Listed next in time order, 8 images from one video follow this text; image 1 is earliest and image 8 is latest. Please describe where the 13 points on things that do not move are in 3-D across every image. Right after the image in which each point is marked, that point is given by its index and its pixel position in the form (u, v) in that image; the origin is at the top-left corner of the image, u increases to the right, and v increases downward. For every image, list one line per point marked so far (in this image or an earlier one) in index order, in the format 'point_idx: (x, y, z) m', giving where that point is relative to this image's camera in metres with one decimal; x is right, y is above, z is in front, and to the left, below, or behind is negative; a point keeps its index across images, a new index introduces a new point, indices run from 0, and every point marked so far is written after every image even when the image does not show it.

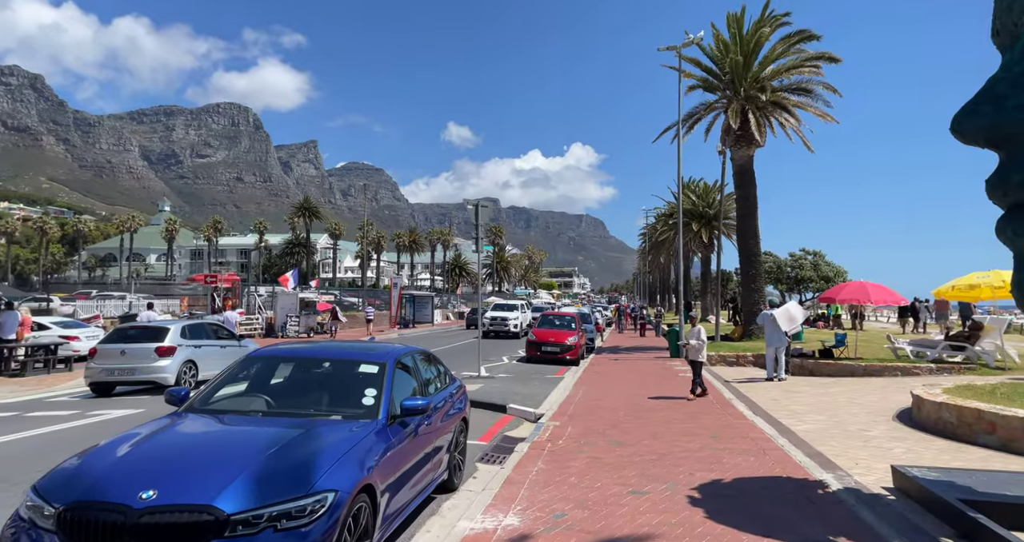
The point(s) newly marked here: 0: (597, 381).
0: (+2.3, -2.9, +16.3) m
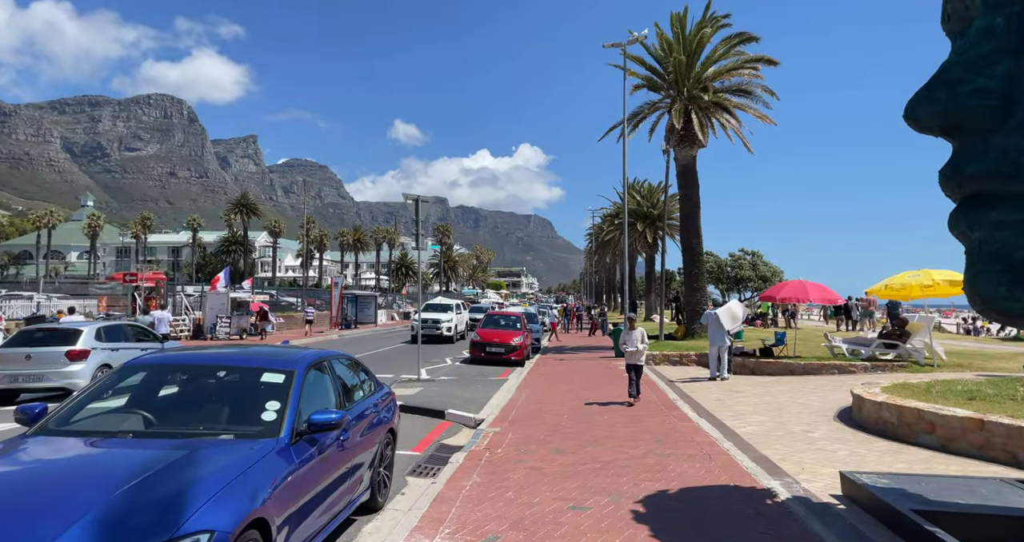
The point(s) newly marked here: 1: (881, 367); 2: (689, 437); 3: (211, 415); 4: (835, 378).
0: (+0.8, -2.8, +15.9) m
1: (+8.2, -2.1, +13.8) m
2: (+2.4, -2.3, +8.5) m
3: (-2.1, -1.0, +4.4) m
4: (+6.9, -2.3, +13.3) m
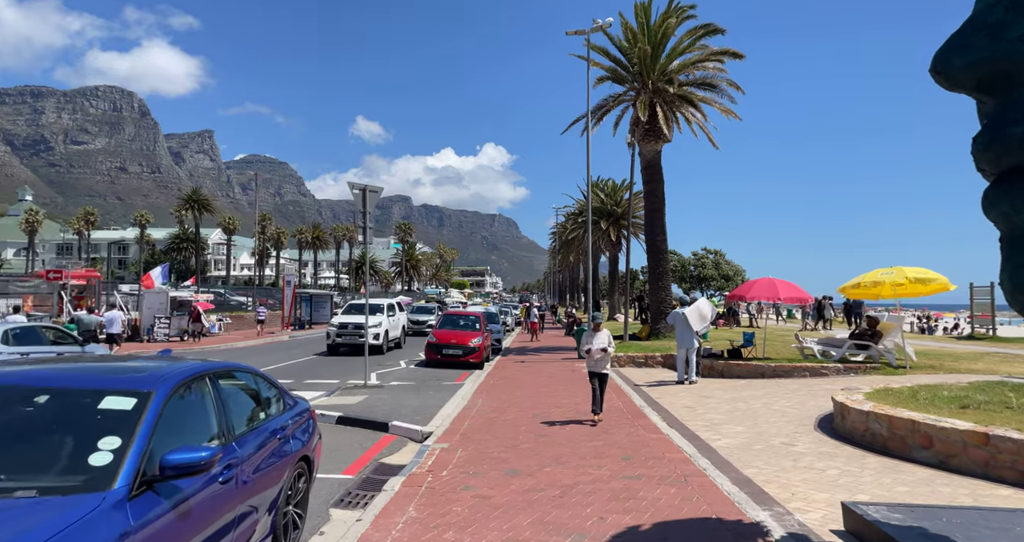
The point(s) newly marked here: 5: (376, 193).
0: (-0.3, -2.8, +14.8) m
1: (+7.2, -2.1, +13.1) m
2: (+1.8, -2.2, +7.5) m
3: (-2.5, -1.0, +3.2) m
4: (+6.0, -2.3, +12.6) m
5: (-3.2, +1.8, +14.5) m
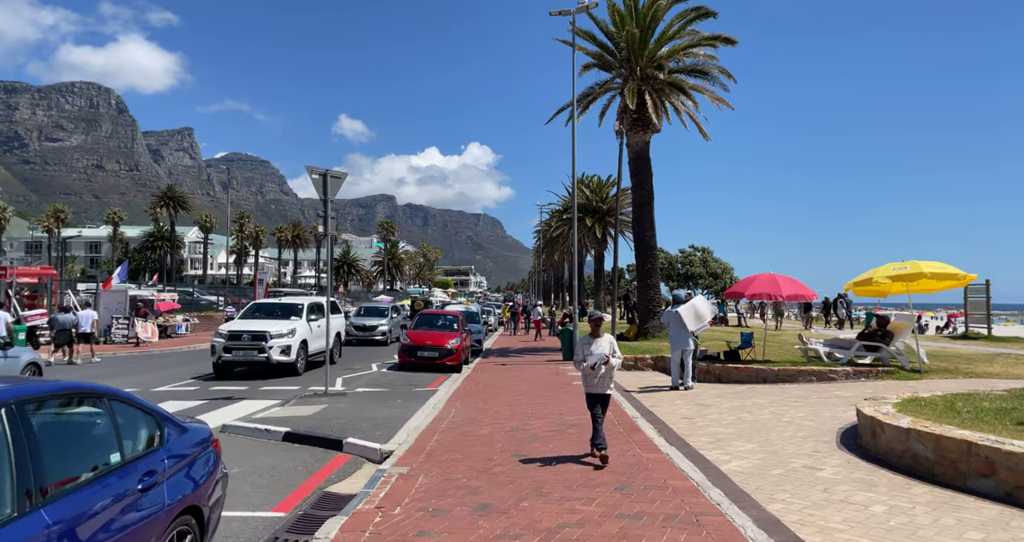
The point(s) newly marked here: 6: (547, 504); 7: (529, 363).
0: (-0.8, -2.7, +13.5) m
1: (+6.8, -2.0, +12.0) m
2: (+1.5, -2.1, +6.2) m
3: (-2.7, -0.9, +1.8) m
4: (+5.6, -2.1, +11.4) m
5: (-3.6, +1.9, +13.1) m
6: (+0.3, -2.1, +5.7) m
7: (+0.5, -3.0, +20.0) m
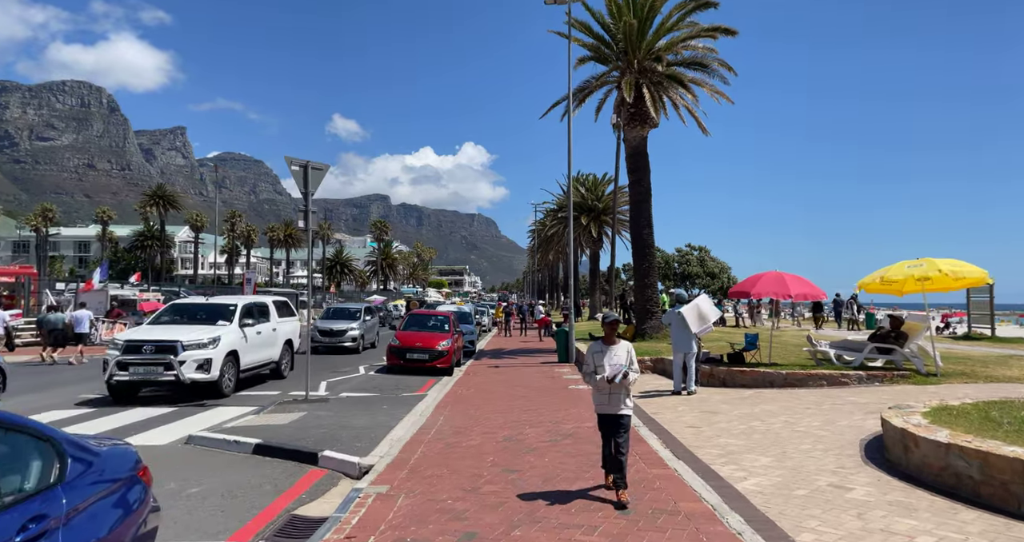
0: (-0.9, -2.6, +12.8) m
1: (+6.7, -1.9, +11.3) m
2: (+1.4, -2.0, +5.5) m
3: (-2.7, -0.8, +1.0) m
4: (+5.5, -2.1, +10.7) m
5: (-3.8, +2.0, +12.3) m
6: (+0.2, -2.1, +5.0) m
7: (+0.3, -2.9, +19.3) m
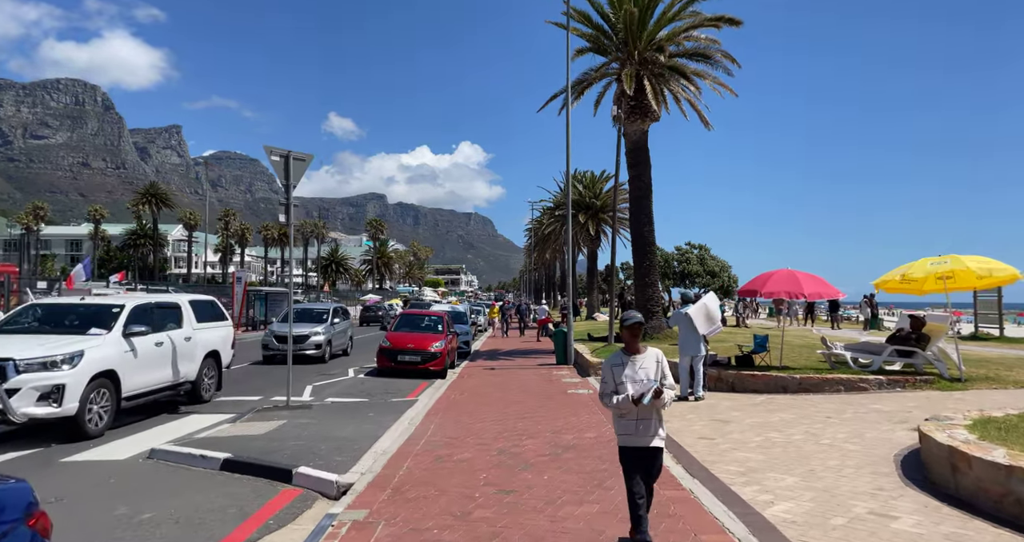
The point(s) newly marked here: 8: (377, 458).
0: (-1.0, -2.6, +12.0) m
1: (+6.6, -1.9, +10.6) m
2: (+1.4, -2.0, +4.7) m
3: (-2.8, -0.8, +0.3) m
4: (+5.4, -2.1, +10.0) m
5: (-3.9, +2.0, +11.5) m
6: (+0.2, -2.1, +4.2) m
7: (+0.2, -2.9, +18.5) m
8: (-1.7, -2.3, +7.8) m
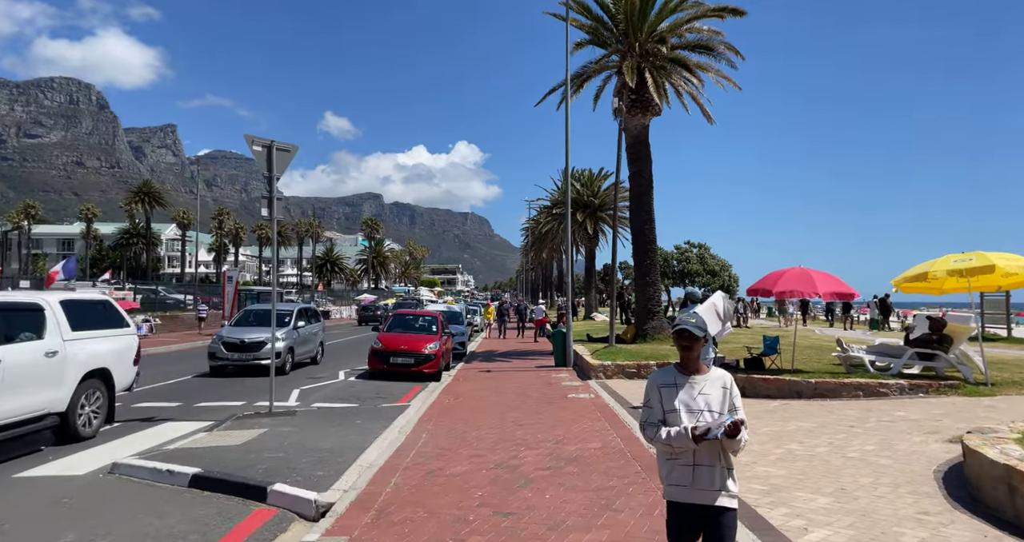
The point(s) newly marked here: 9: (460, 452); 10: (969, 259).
0: (-1.0, -2.5, +11.3) m
1: (+6.6, -1.9, +10.0) m
2: (+1.4, -2.0, +4.1) m
3: (-2.7, -0.8, -0.4) m
4: (+5.4, -2.0, +9.4) m
5: (-3.9, +2.1, +10.8) m
6: (+0.2, -2.0, +3.5) m
7: (+0.1, -2.8, +17.8) m
8: (-1.7, -2.3, +7.1) m
9: (-0.7, -2.3, +8.0) m
10: (+7.6, +0.2, +10.3) m
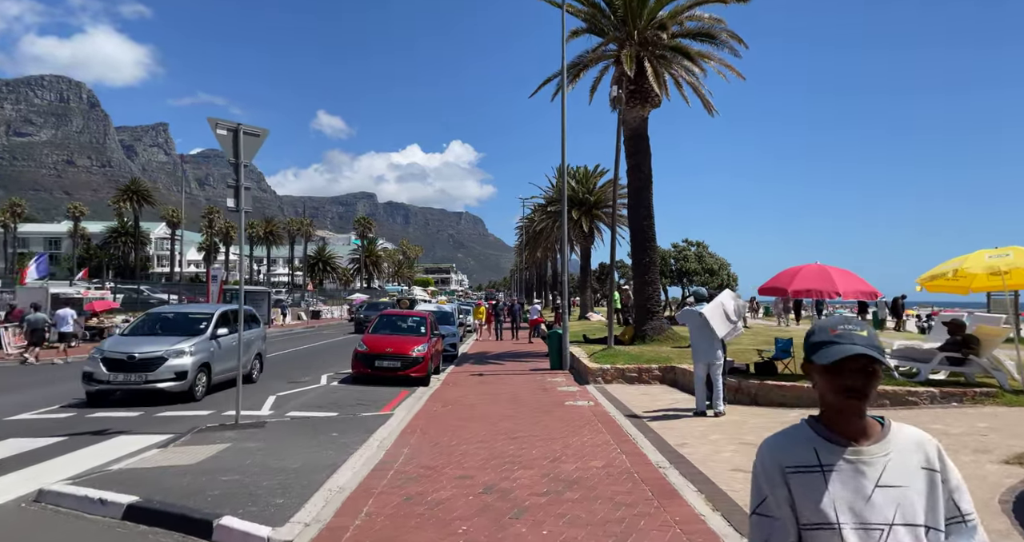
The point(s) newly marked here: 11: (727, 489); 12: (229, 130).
0: (-1.2, -2.5, +10.4) m
1: (+6.4, -1.8, +9.1) m
2: (+1.3, -1.9, +3.1) m
3: (-2.8, -0.7, -1.4) m
4: (+5.3, -2.0, +8.5) m
5: (-4.0, +2.1, +9.9) m
6: (+0.2, -2.0, +2.6) m
7: (0.0, -2.8, +16.9) m
8: (-1.8, -2.2, +6.1) m
9: (-0.8, -2.3, +7.1) m
10: (+7.5, +0.2, +9.5) m
11: (+2.1, -2.1, +6.0) m
12: (-4.3, +2.2, +9.5) m
